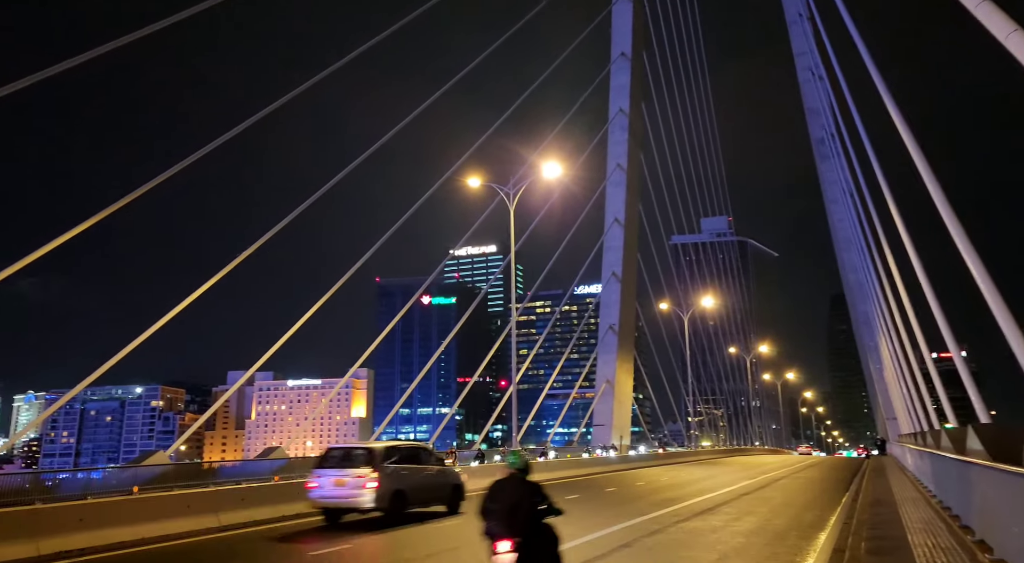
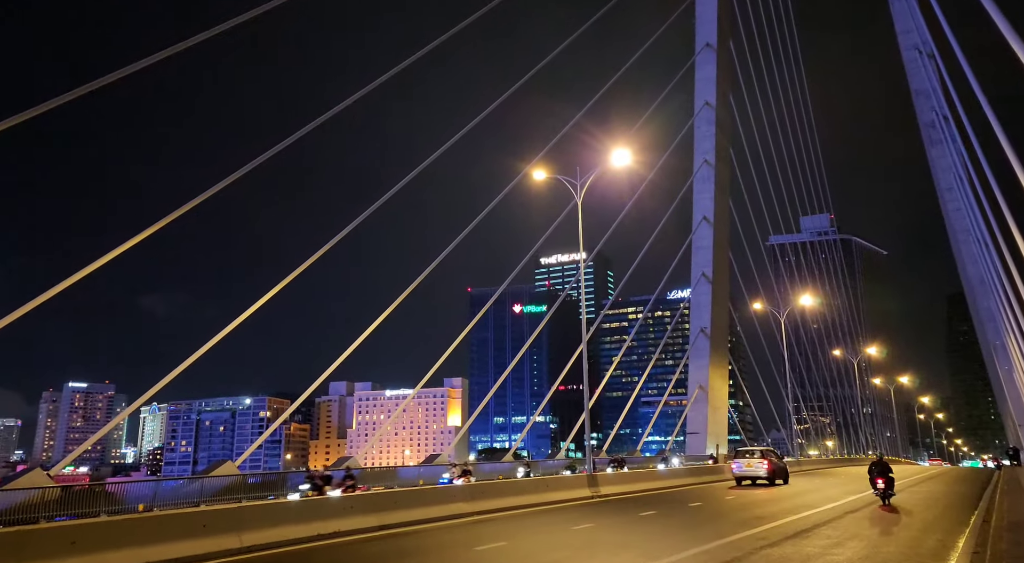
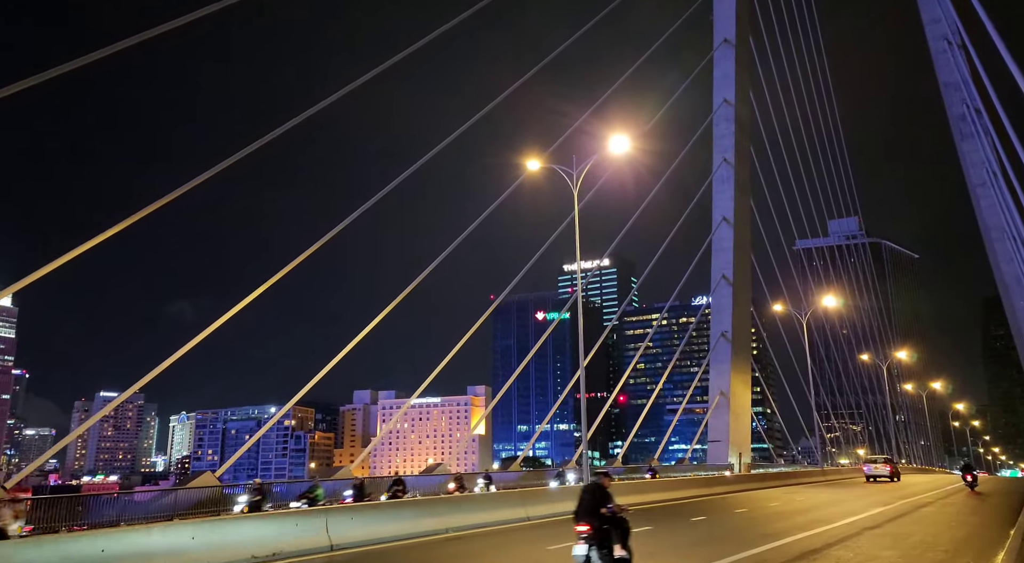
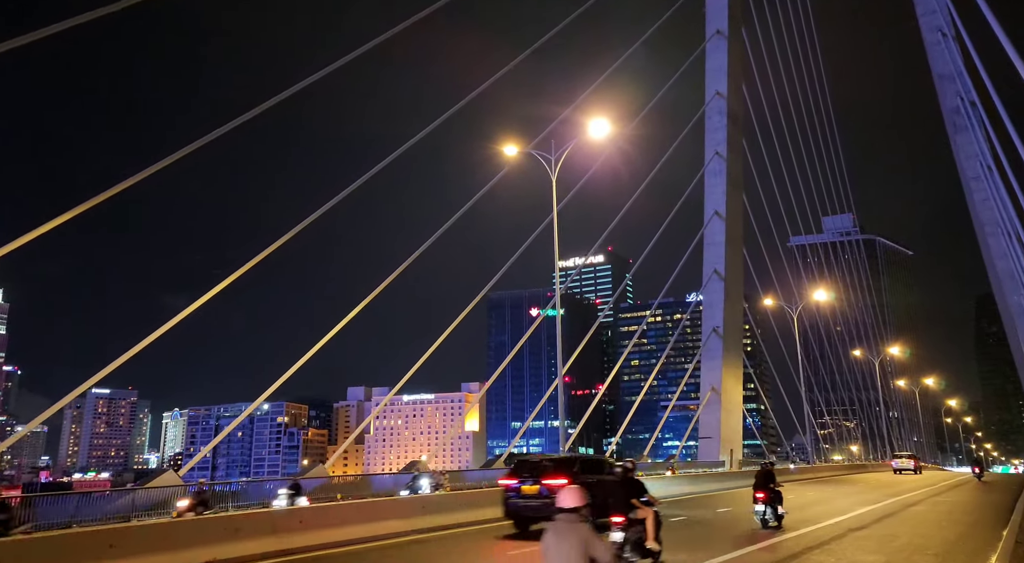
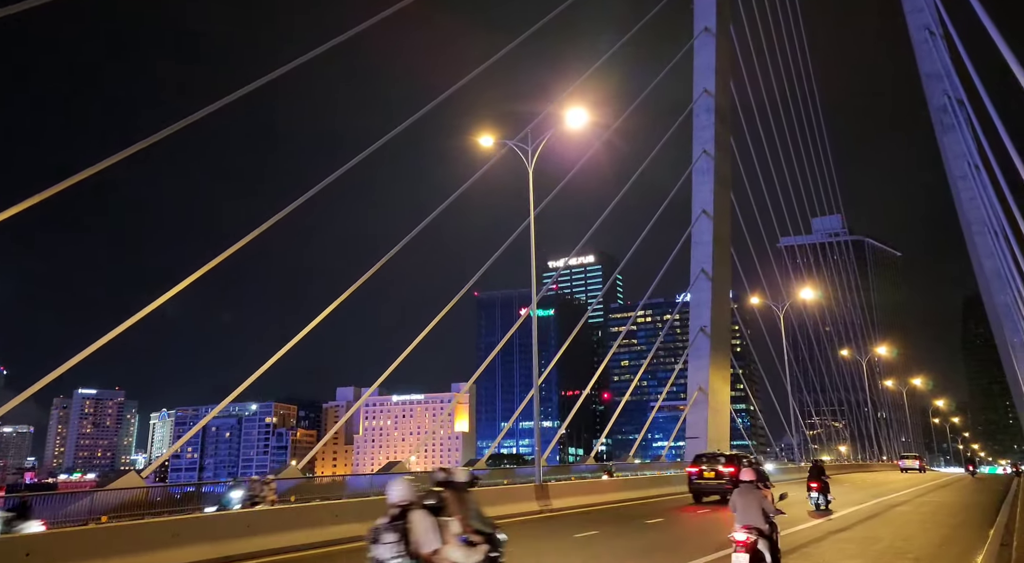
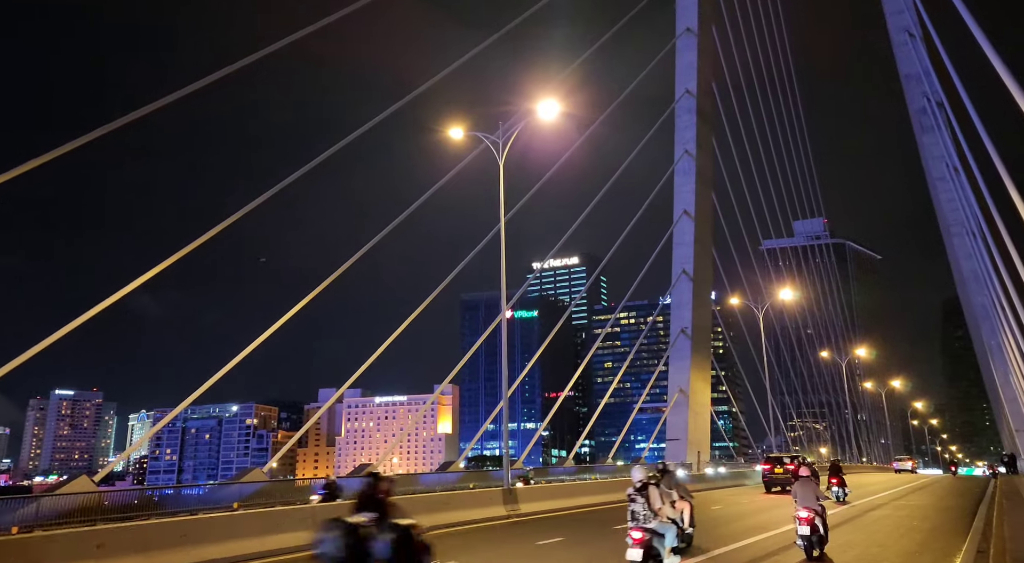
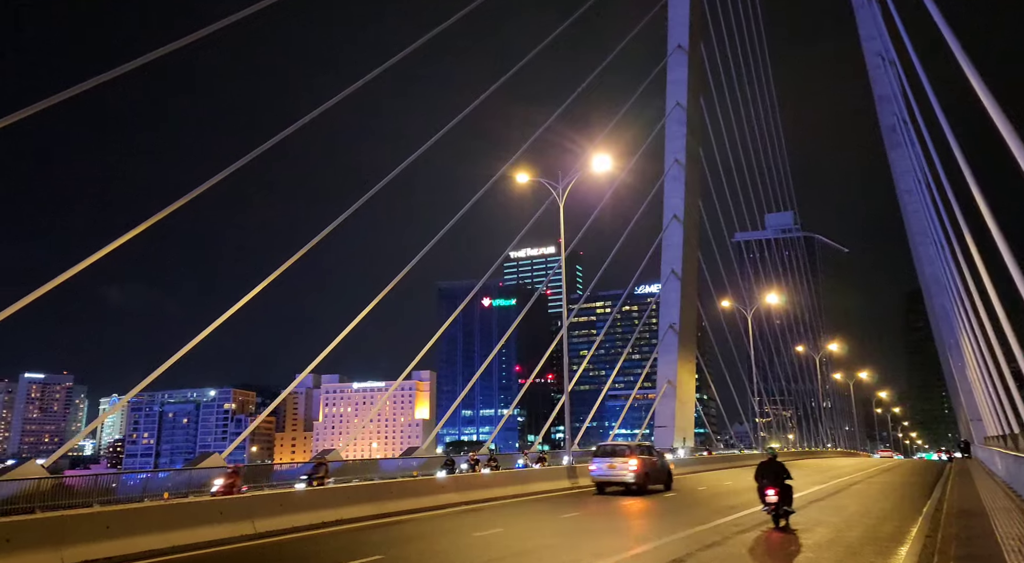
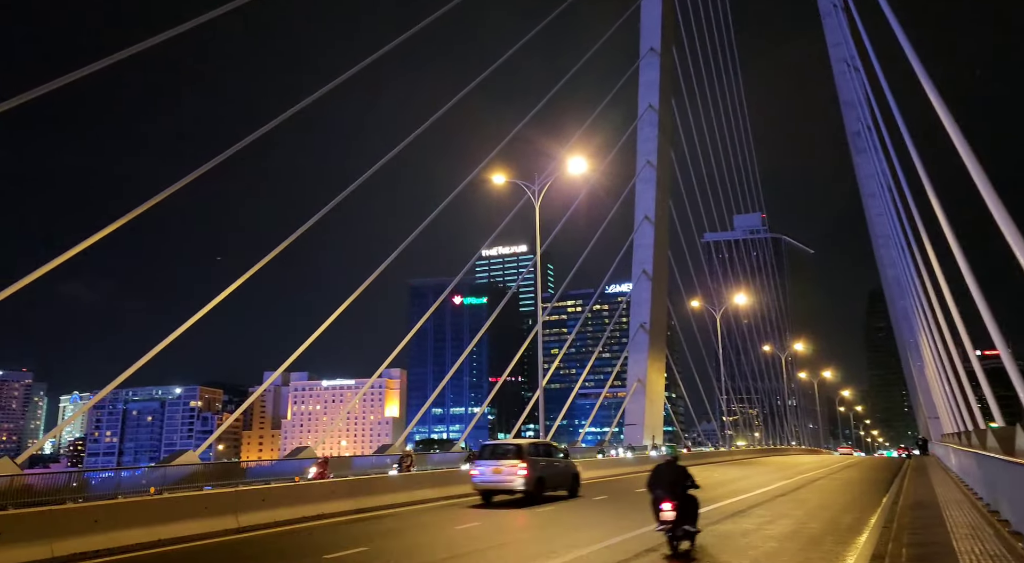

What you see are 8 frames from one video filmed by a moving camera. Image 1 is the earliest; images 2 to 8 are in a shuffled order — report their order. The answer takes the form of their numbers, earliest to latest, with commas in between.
8, 7, 2, 3, 4, 5, 6
